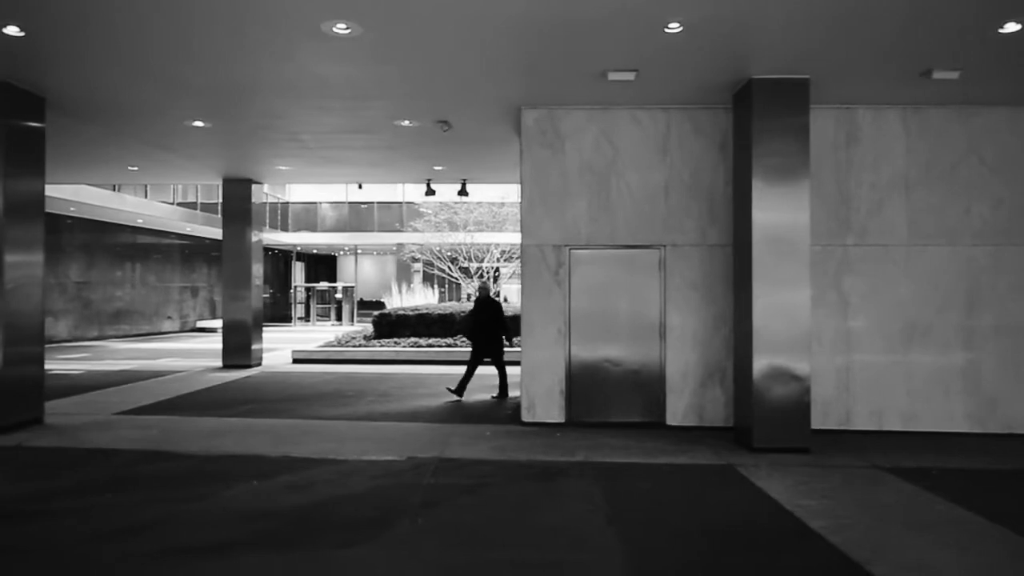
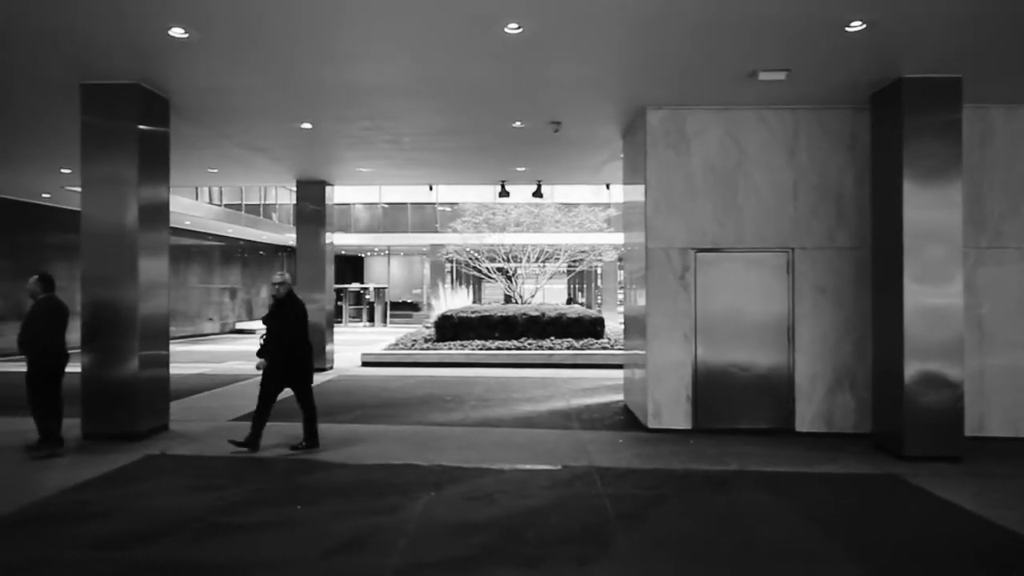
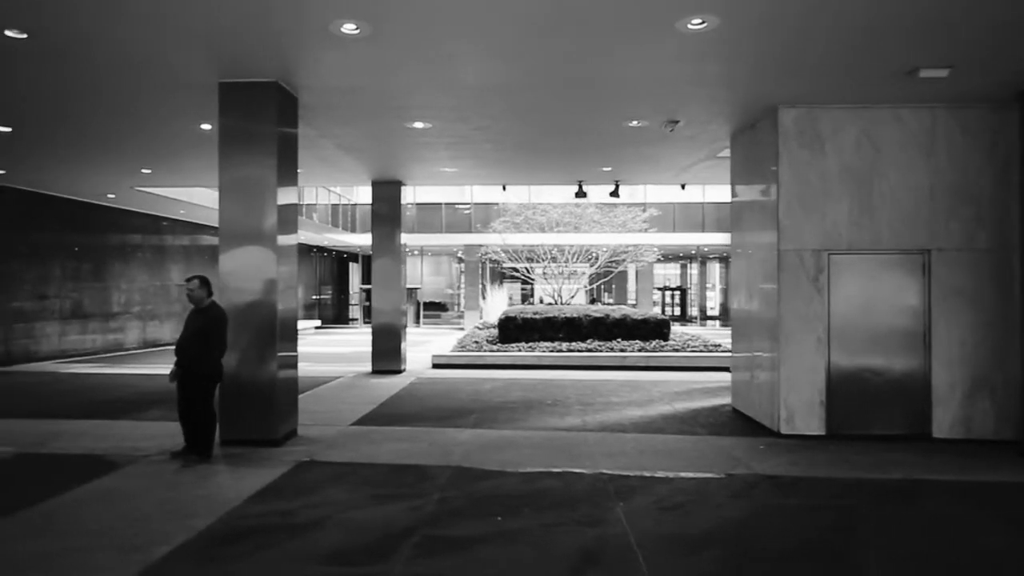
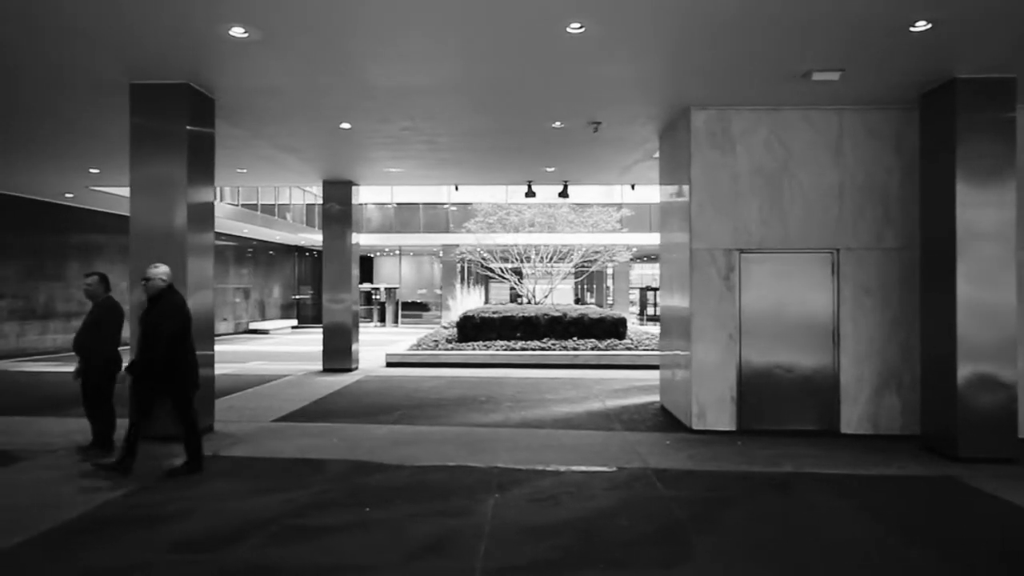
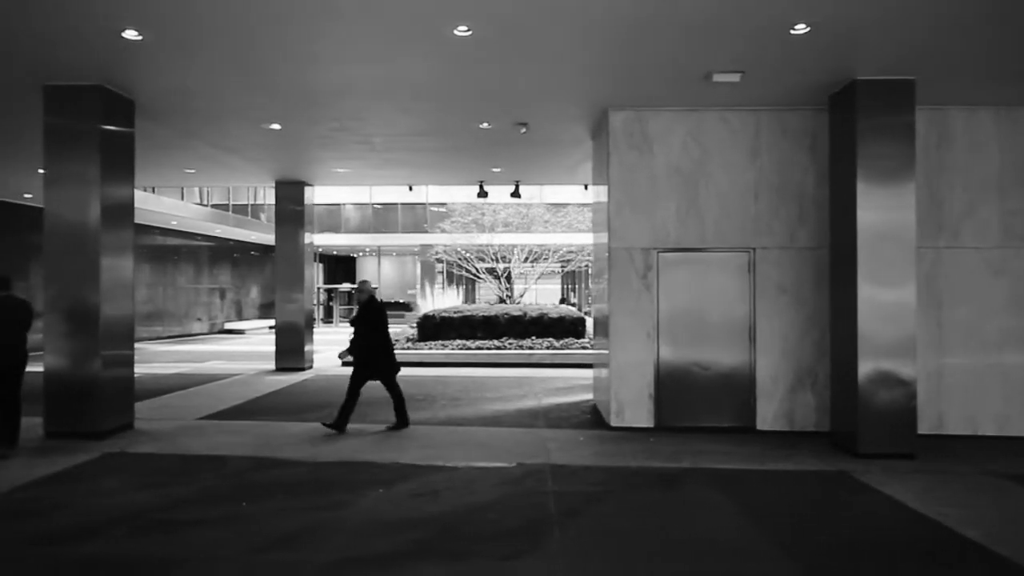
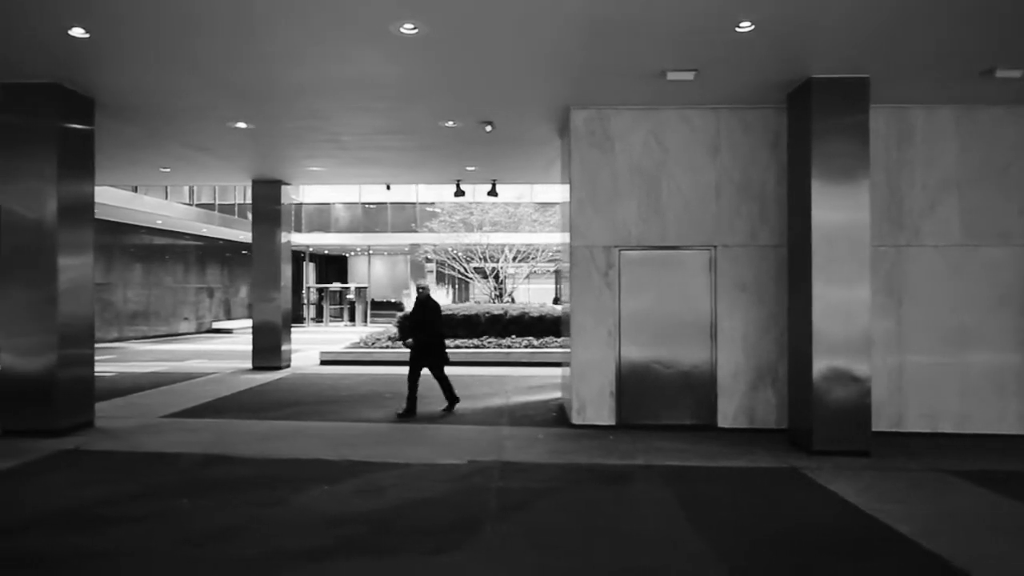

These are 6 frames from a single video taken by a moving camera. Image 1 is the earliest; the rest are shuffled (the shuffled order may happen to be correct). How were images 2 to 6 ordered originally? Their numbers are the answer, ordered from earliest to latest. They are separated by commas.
6, 5, 2, 4, 3
